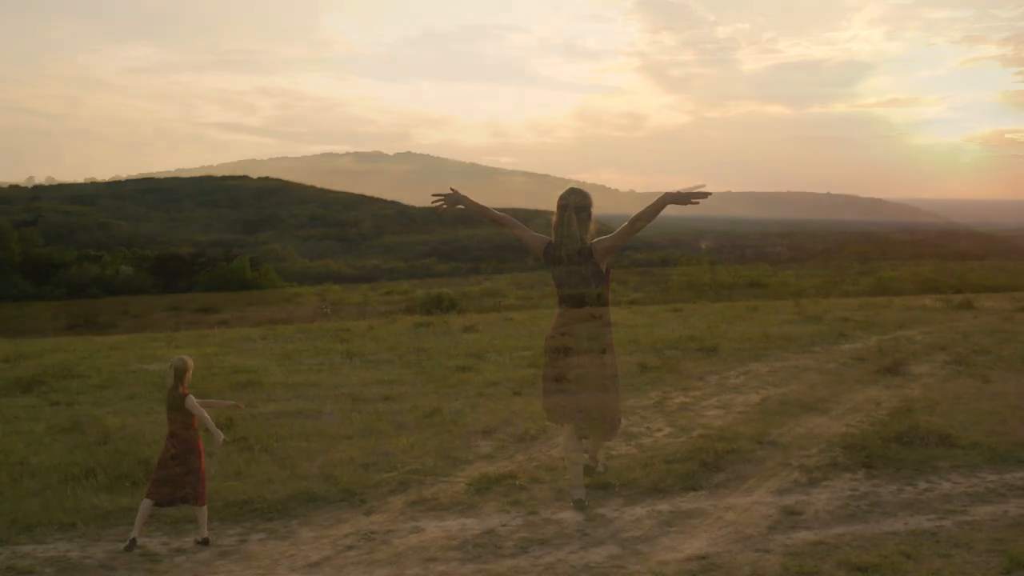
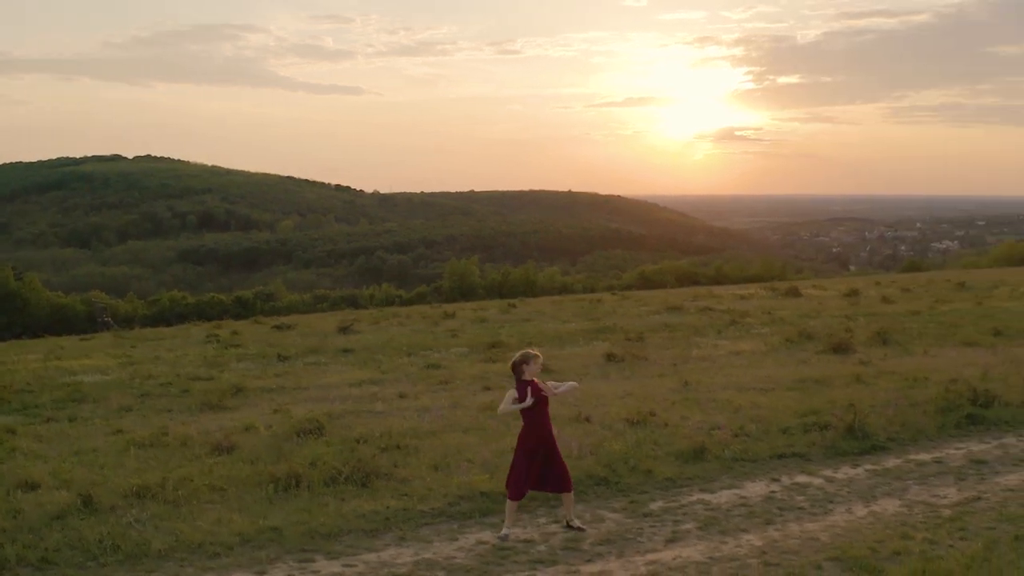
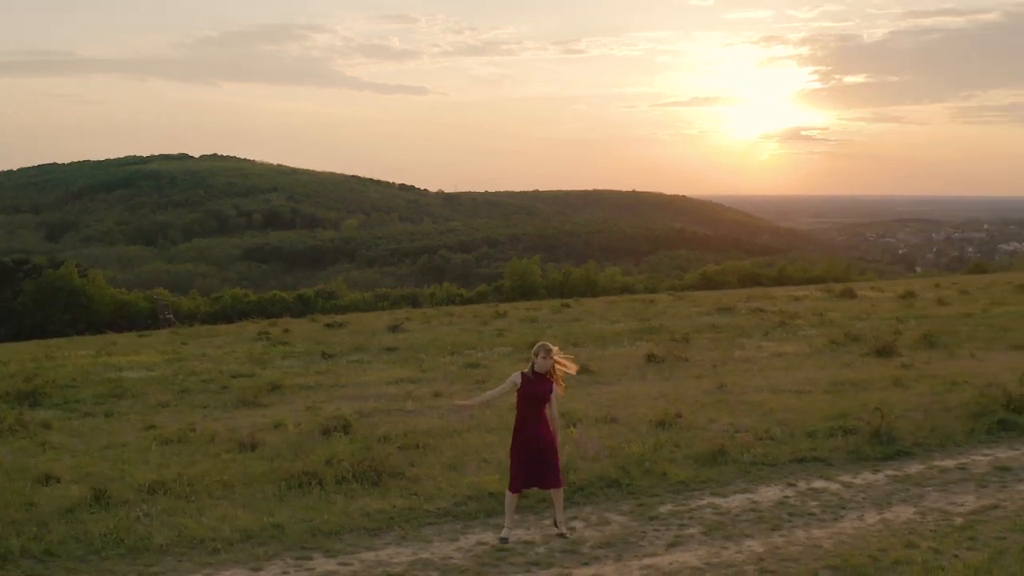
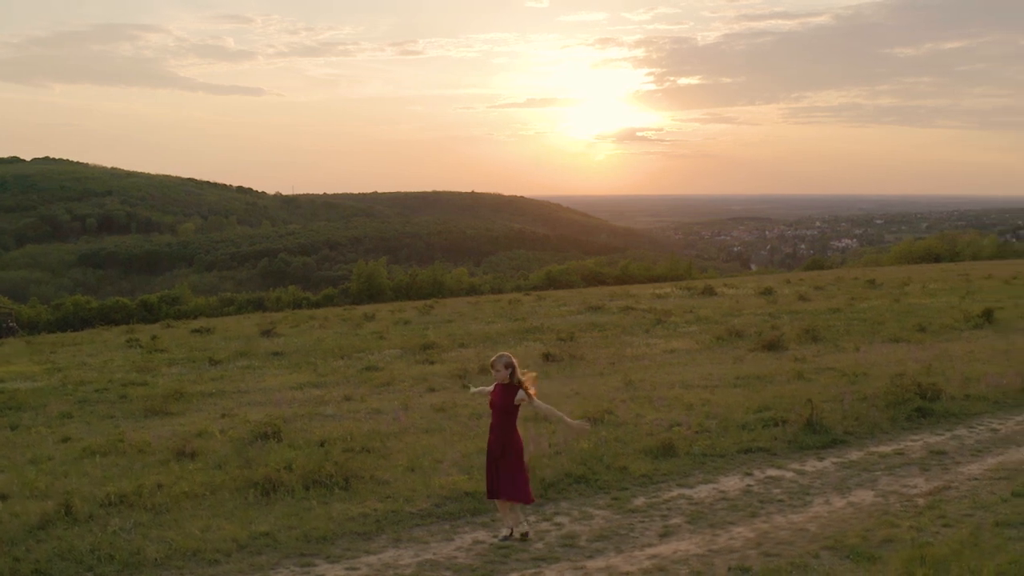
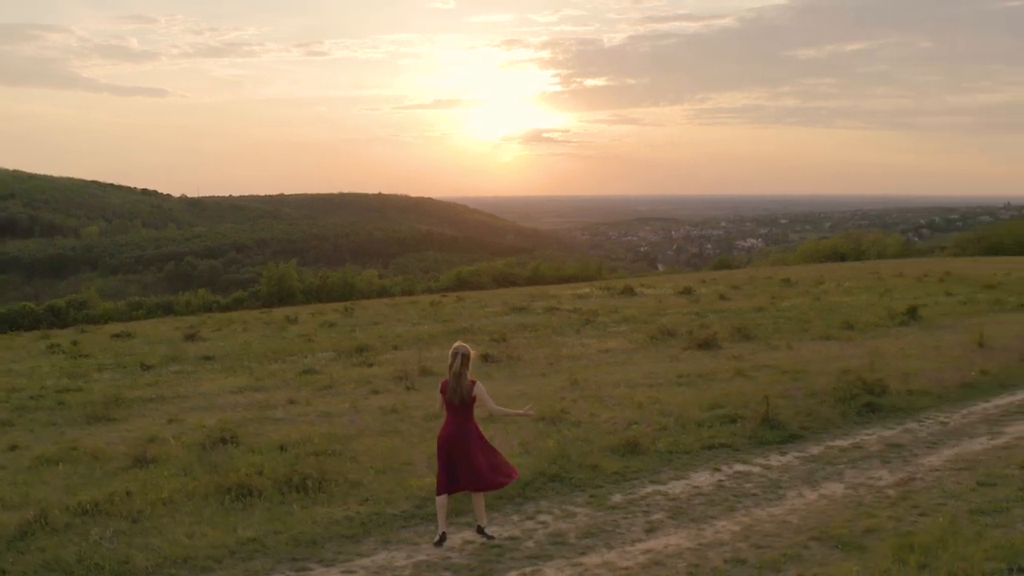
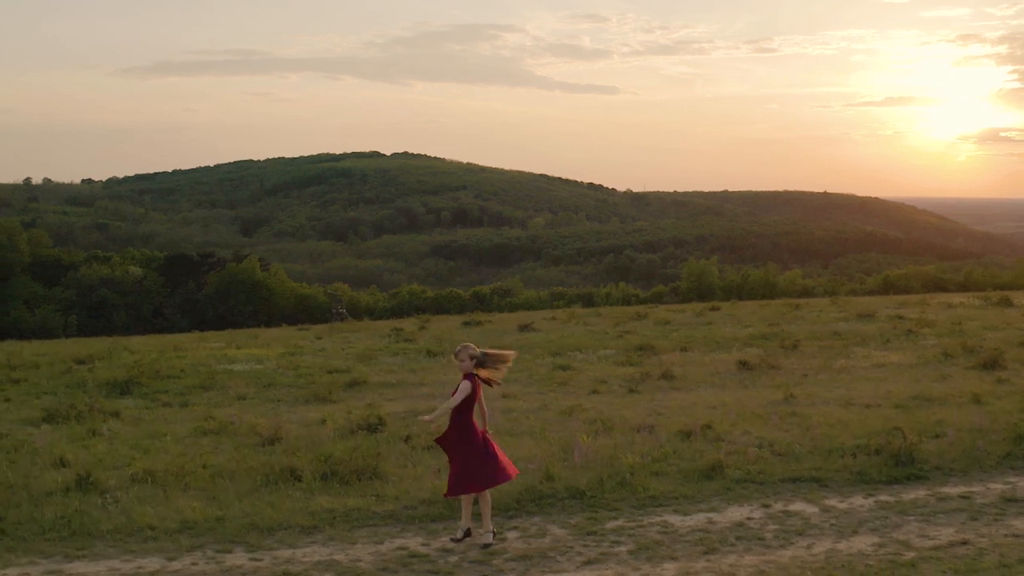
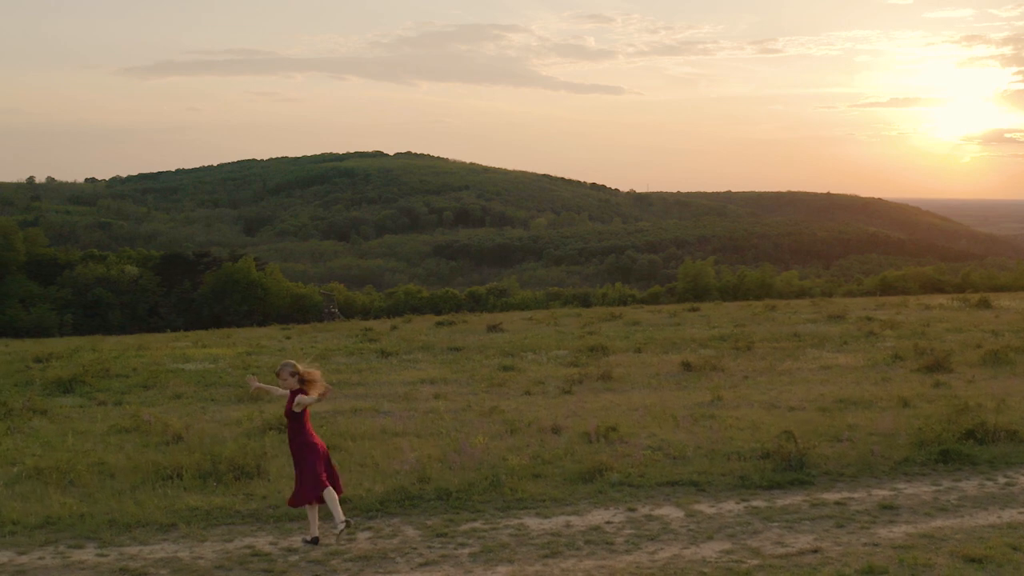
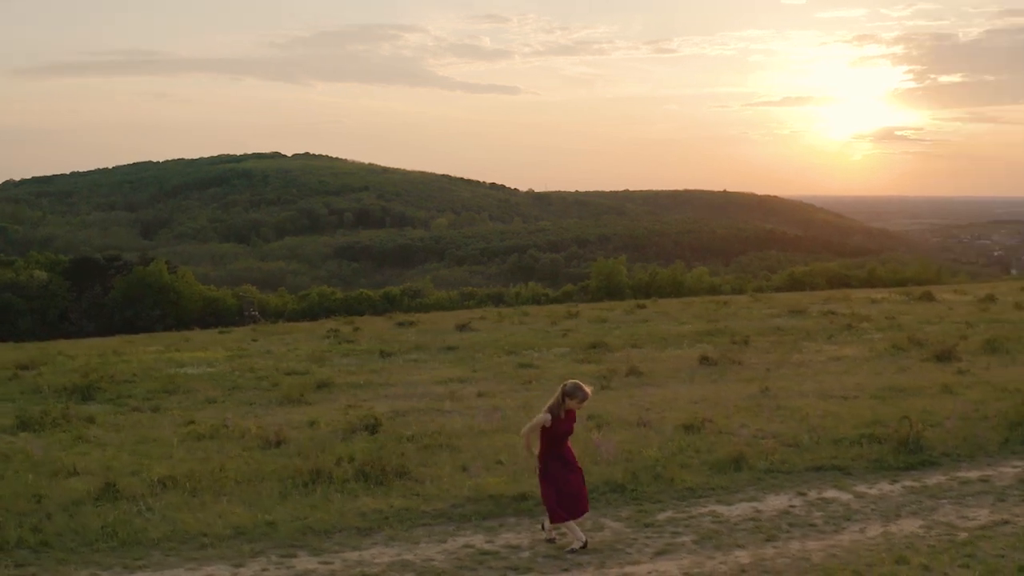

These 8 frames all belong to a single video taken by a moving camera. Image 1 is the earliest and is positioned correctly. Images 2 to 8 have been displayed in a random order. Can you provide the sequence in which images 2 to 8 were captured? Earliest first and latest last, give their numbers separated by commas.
7, 6, 8, 3, 2, 4, 5
